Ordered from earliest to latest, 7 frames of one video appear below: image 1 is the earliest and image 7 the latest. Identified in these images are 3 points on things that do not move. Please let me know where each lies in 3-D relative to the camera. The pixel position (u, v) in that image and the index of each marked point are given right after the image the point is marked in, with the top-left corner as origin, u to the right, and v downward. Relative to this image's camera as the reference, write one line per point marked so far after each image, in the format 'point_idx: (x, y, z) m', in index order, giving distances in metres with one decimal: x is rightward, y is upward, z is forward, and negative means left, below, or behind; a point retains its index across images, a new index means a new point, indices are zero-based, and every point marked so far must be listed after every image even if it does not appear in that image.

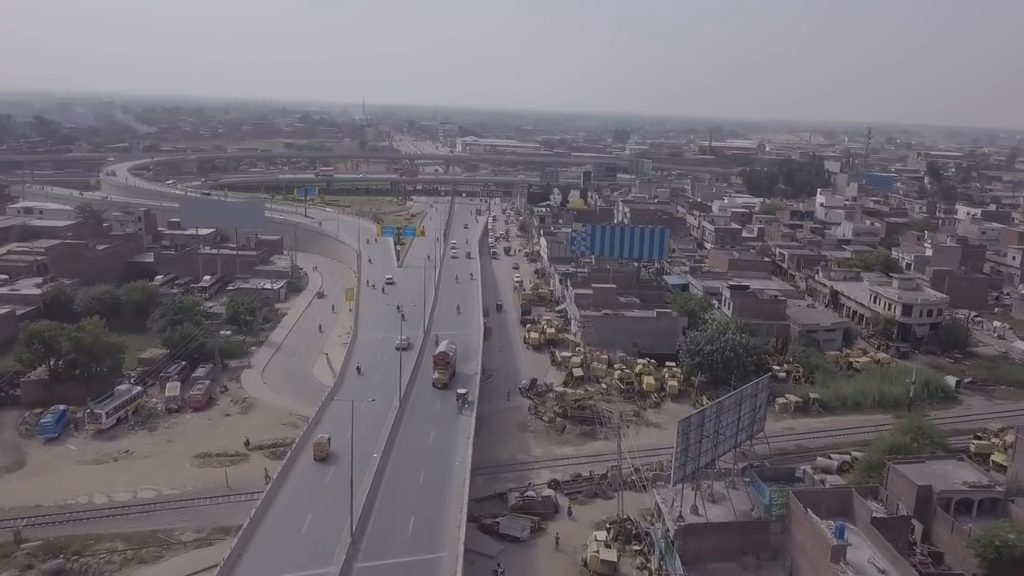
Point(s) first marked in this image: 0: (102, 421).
0: (-10.1, -3.3, +19.9) m
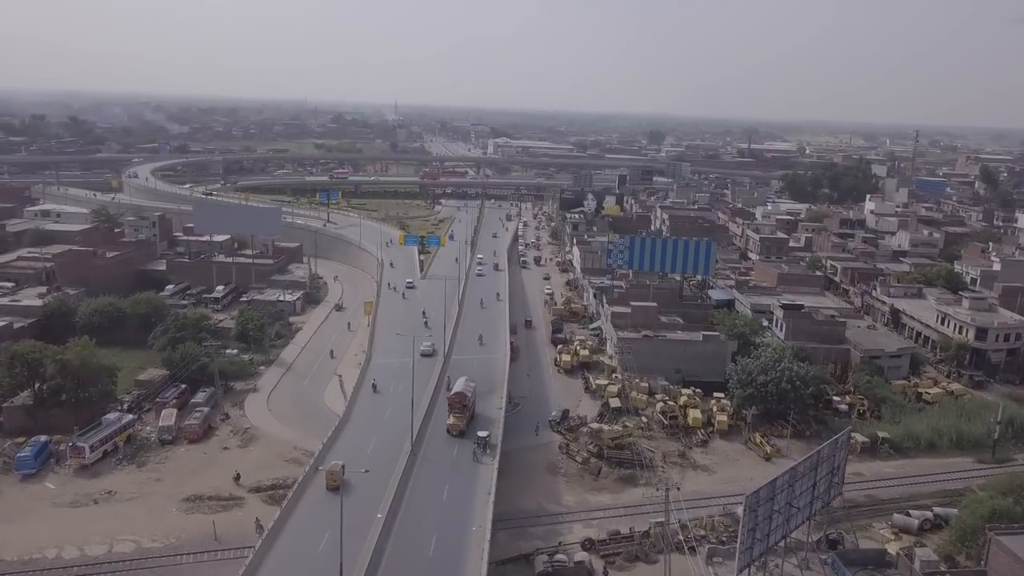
0: (-9.5, -3.7, +17.9) m
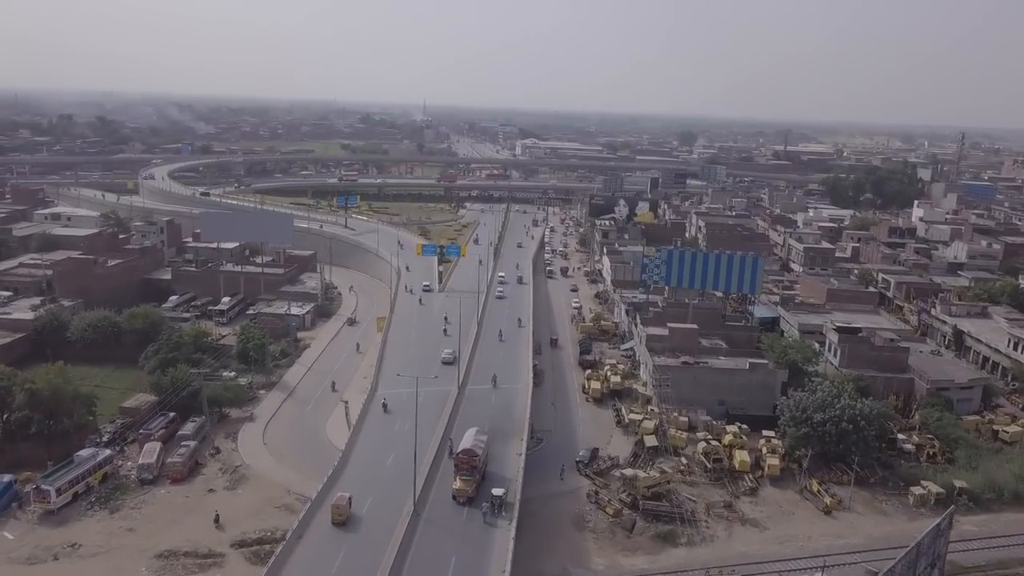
0: (-9.1, -4.2, +15.9) m
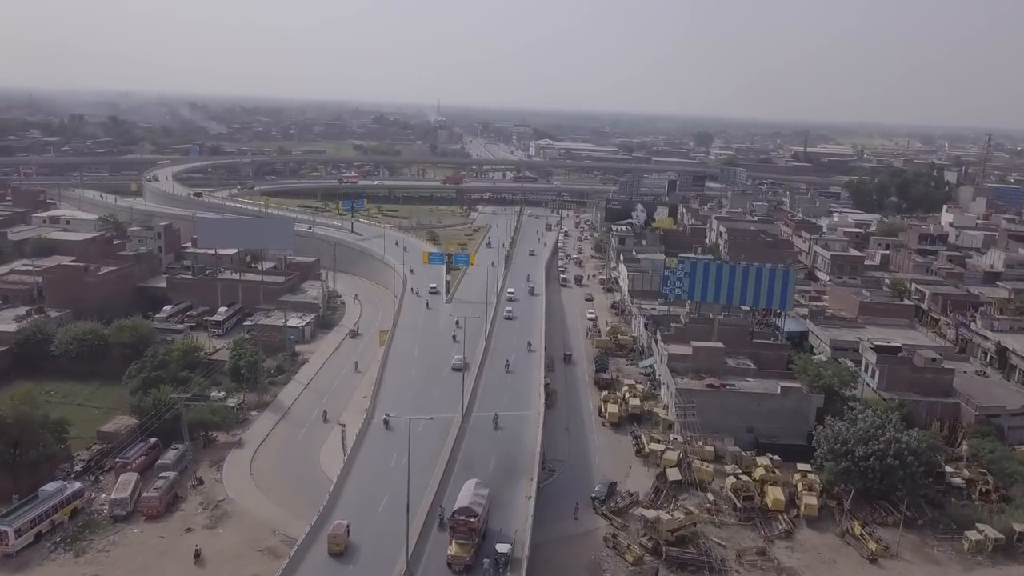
0: (-8.9, -4.5, +14.3) m
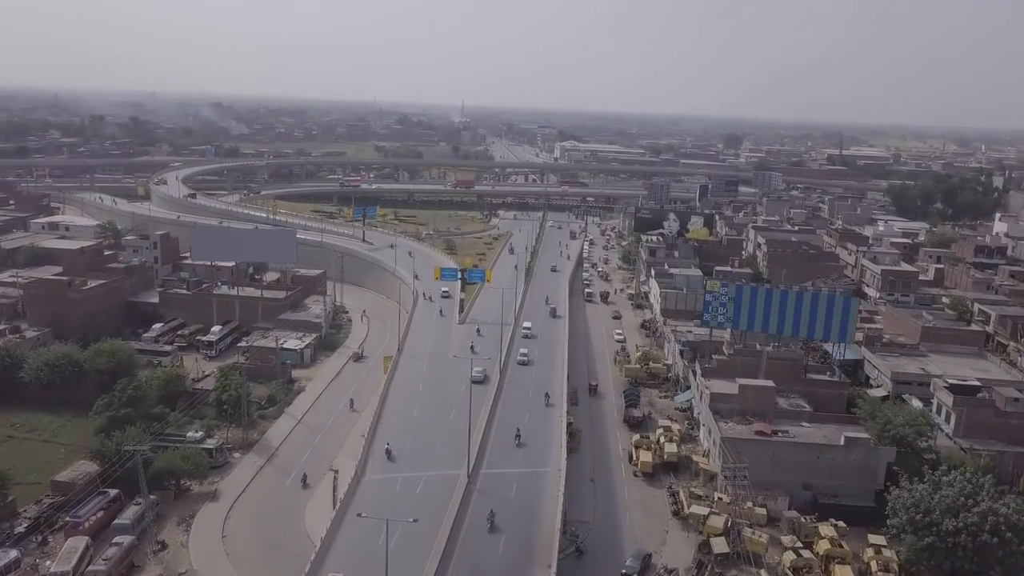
0: (-8.7, -5.1, +11.9) m
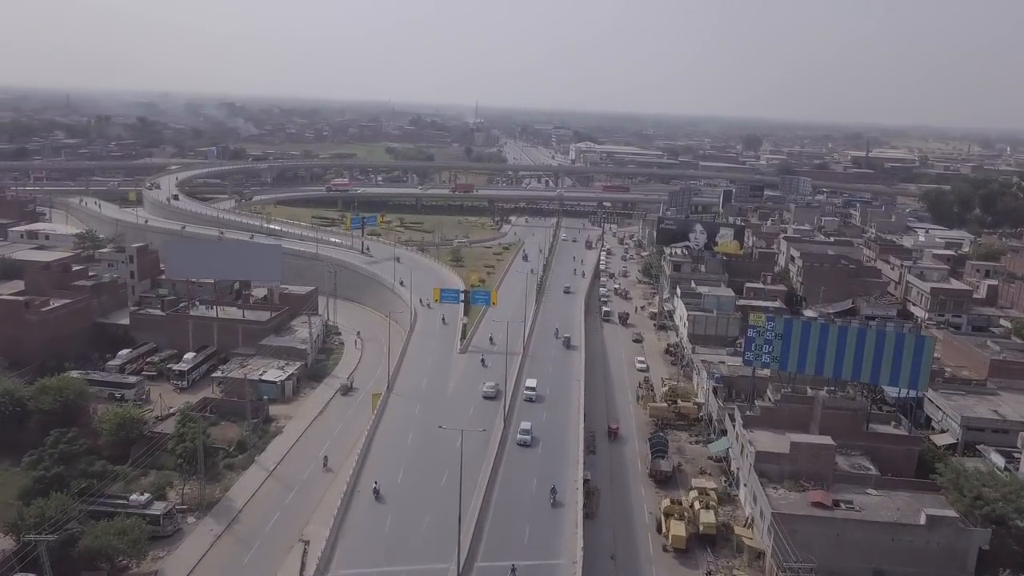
0: (-8.8, -5.7, +9.0) m
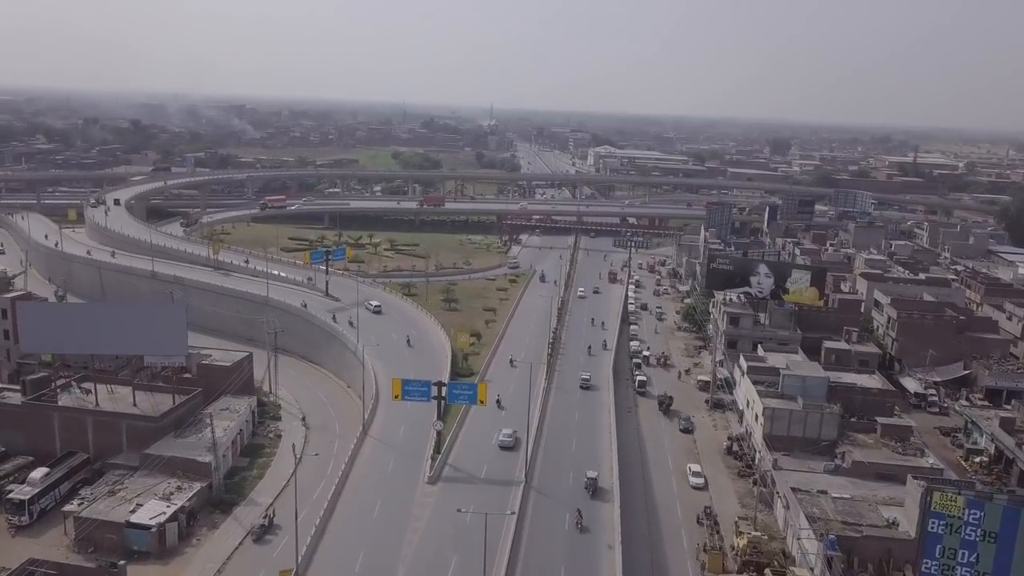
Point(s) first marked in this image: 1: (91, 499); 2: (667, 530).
0: (-9.1, -7.5, +1.4) m
1: (-8.3, -4.1, +15.8) m
2: (+3.1, -4.7, +15.9) m
